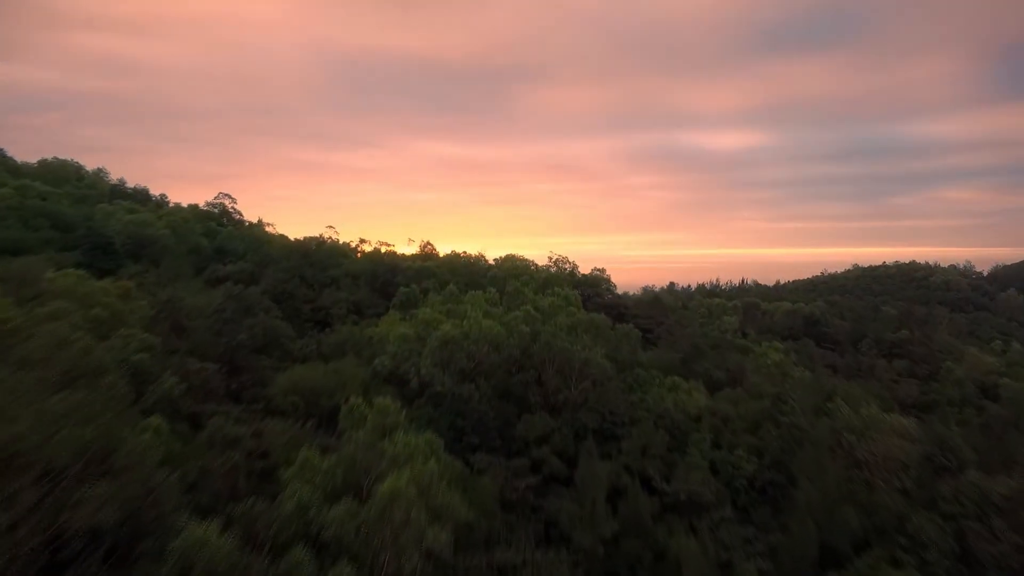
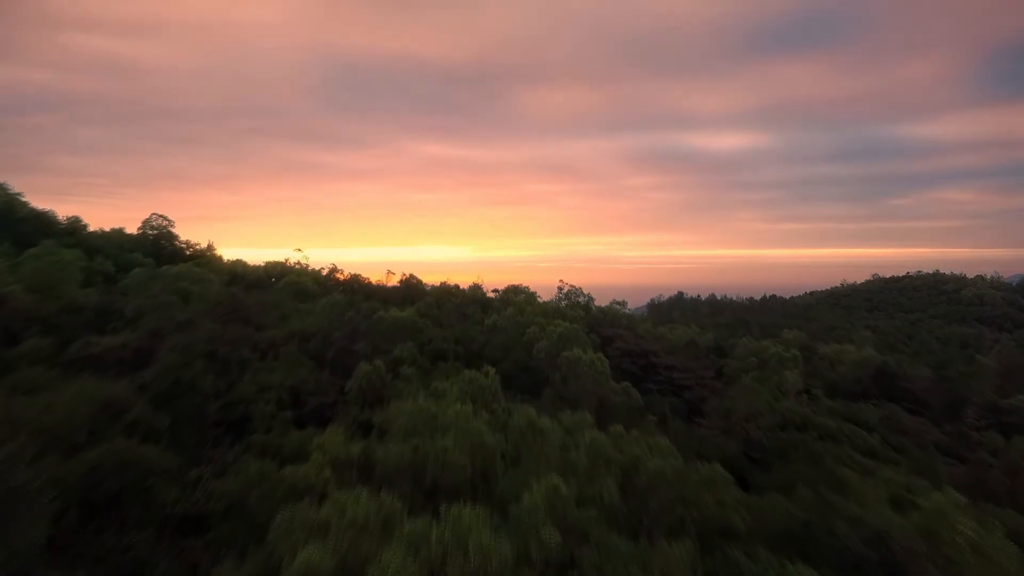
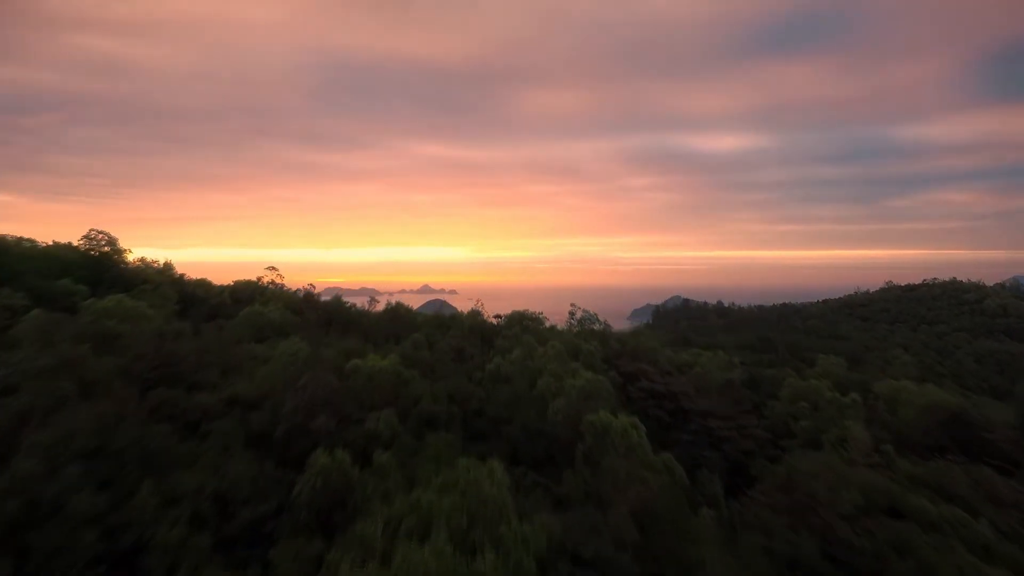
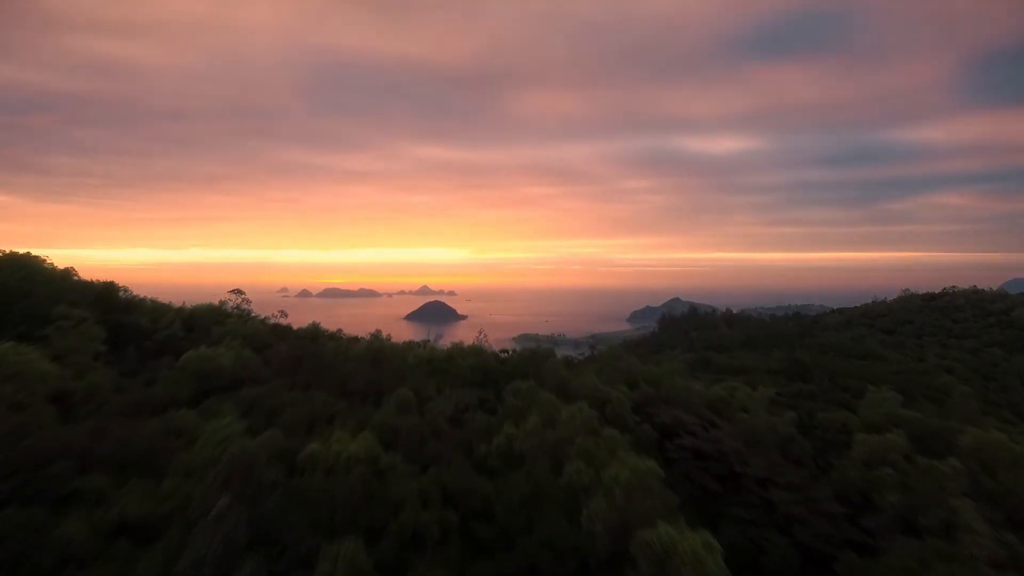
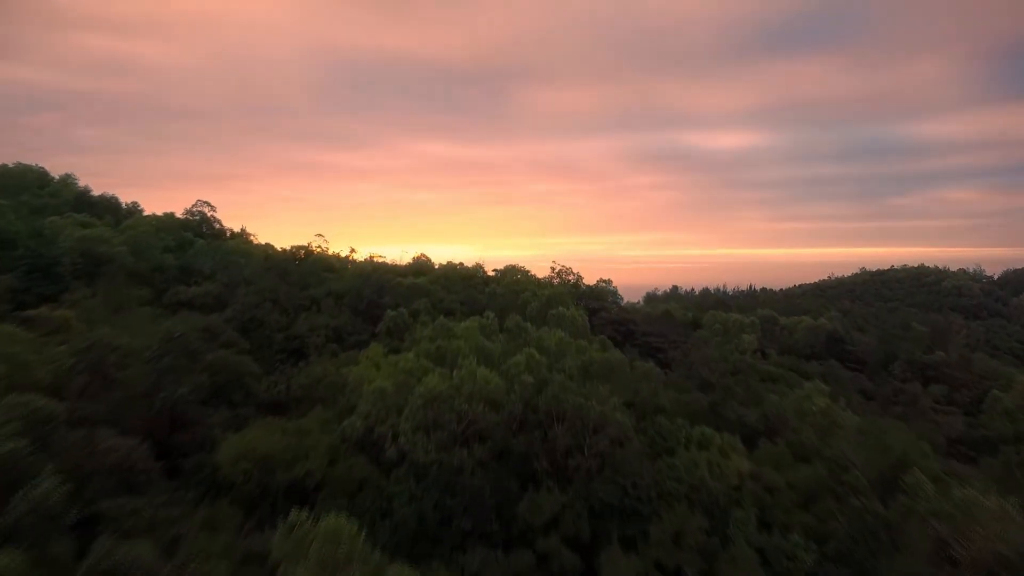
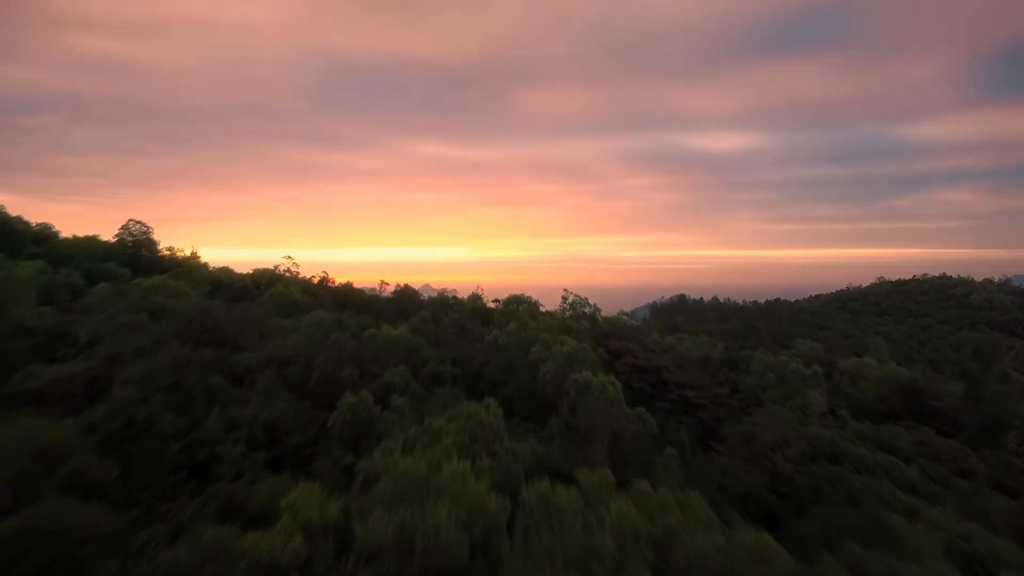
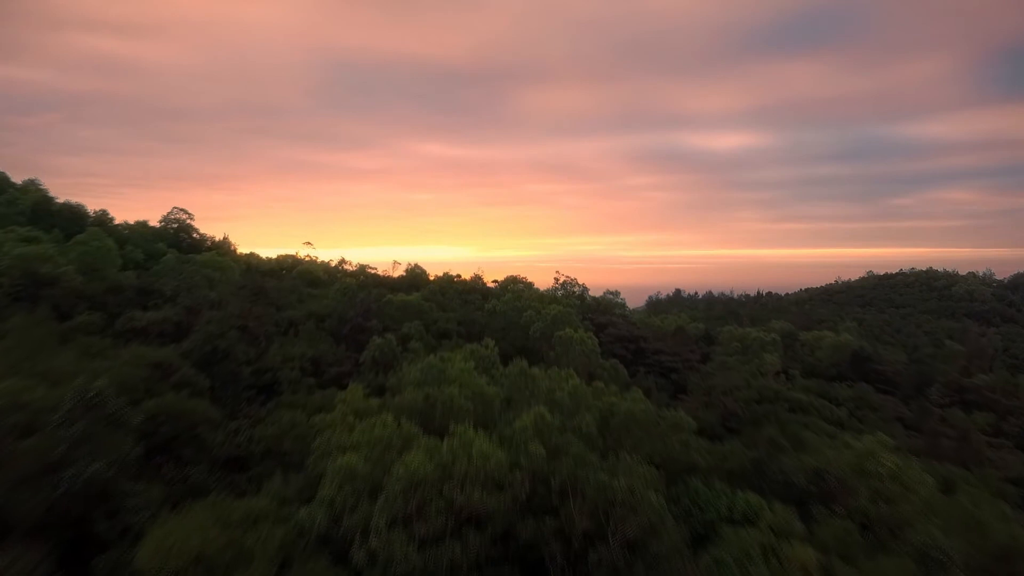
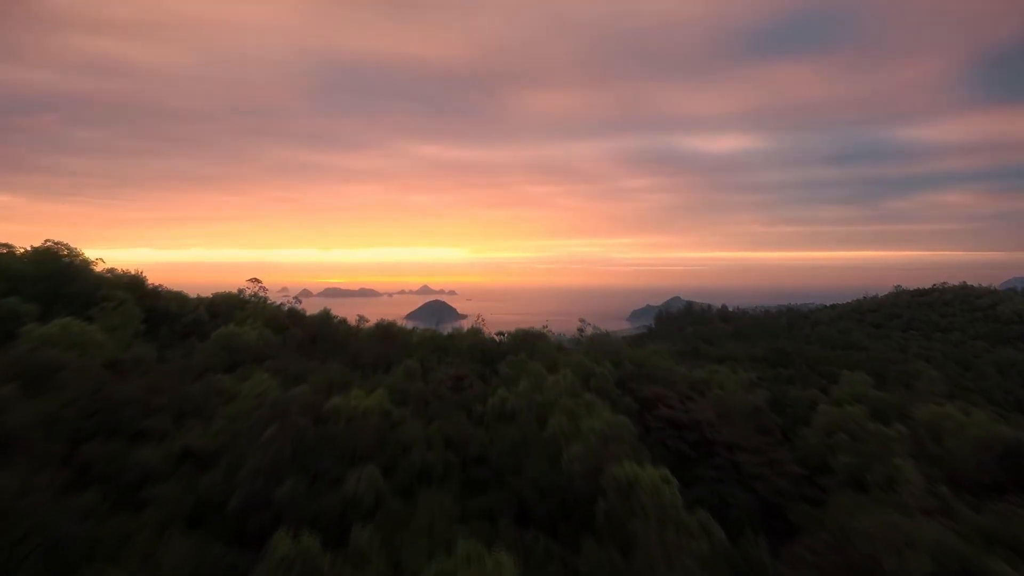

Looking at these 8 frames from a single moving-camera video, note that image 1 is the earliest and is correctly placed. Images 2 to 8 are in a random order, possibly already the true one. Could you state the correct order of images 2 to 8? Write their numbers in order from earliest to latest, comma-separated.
5, 7, 2, 6, 3, 8, 4
